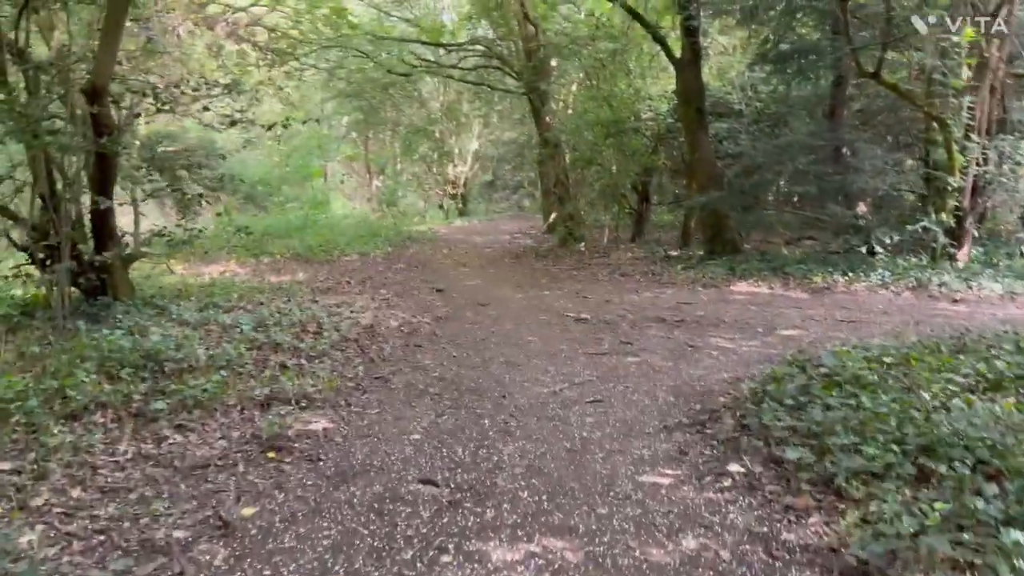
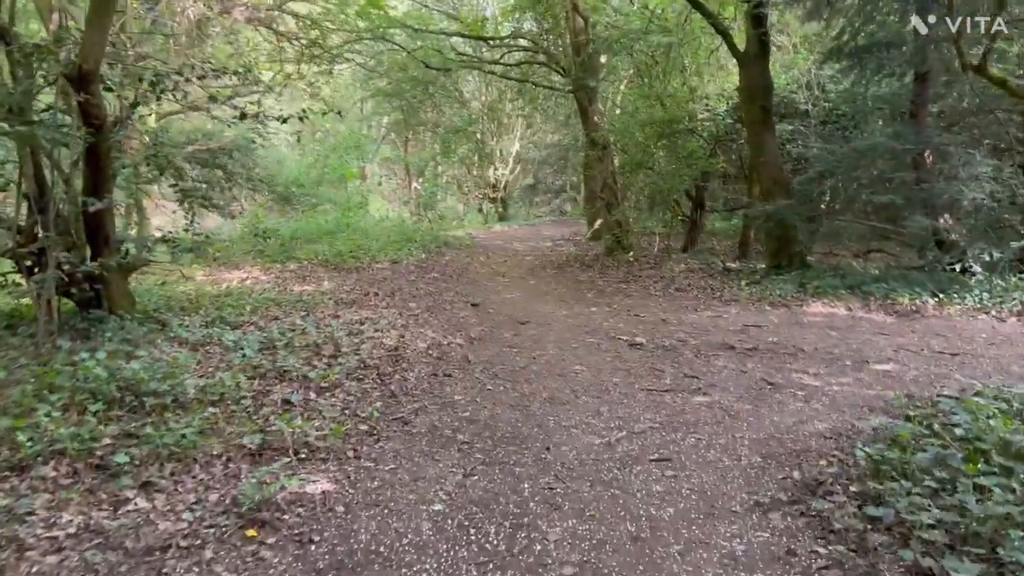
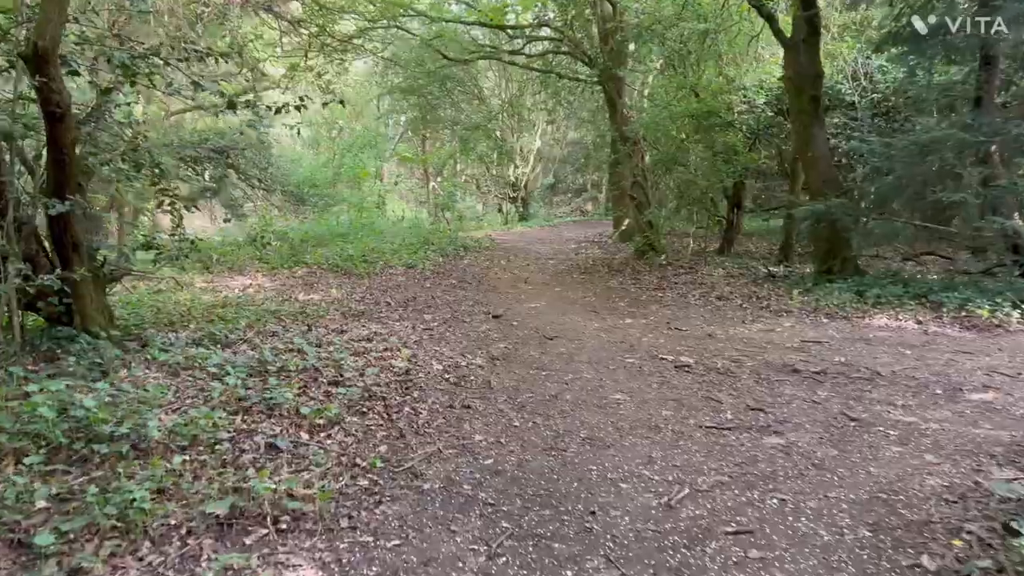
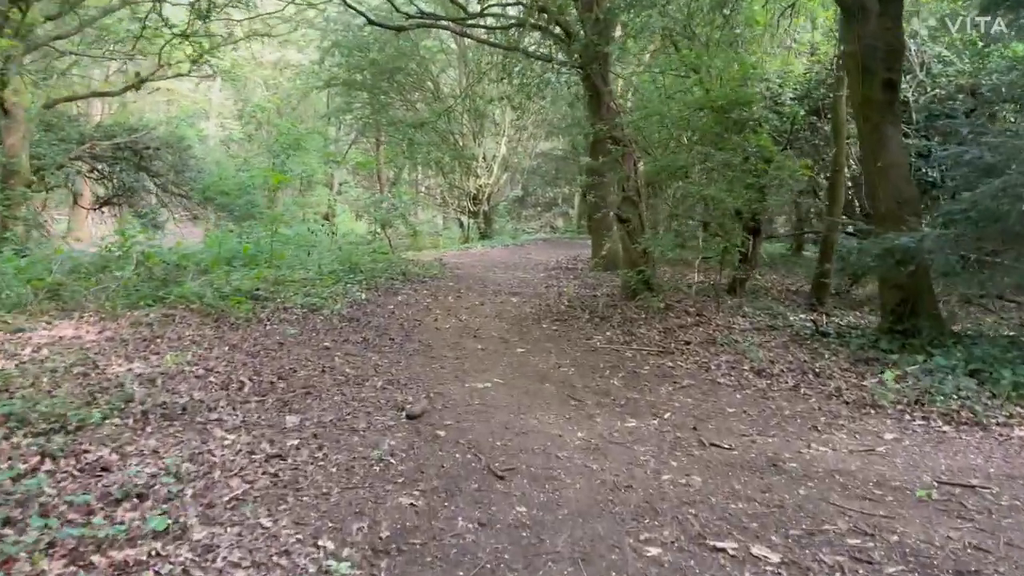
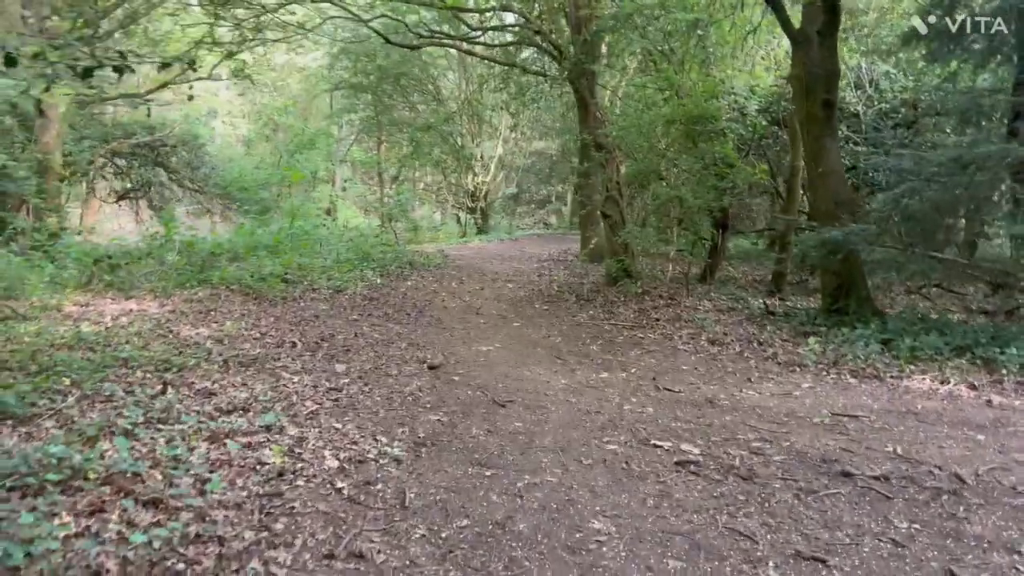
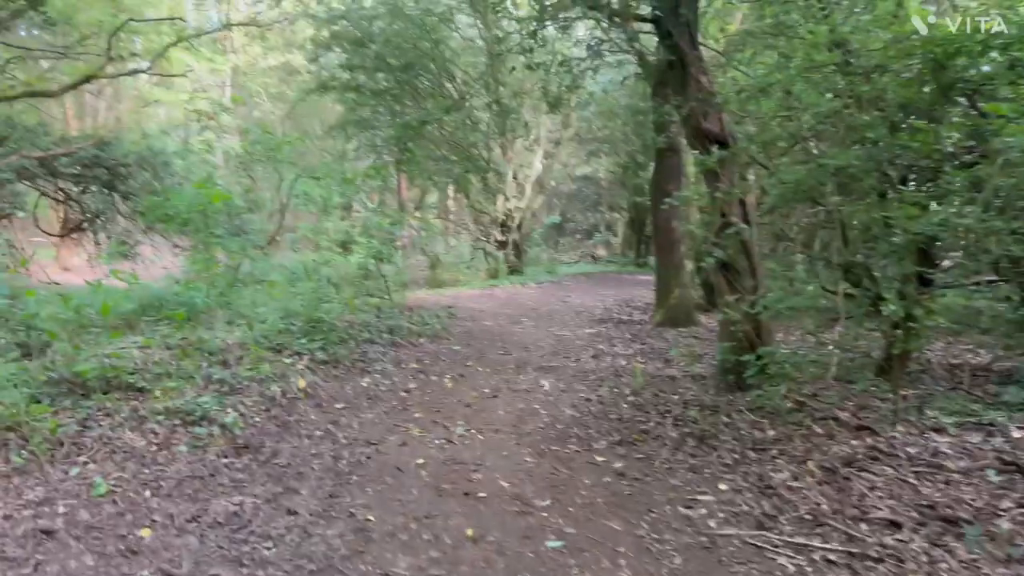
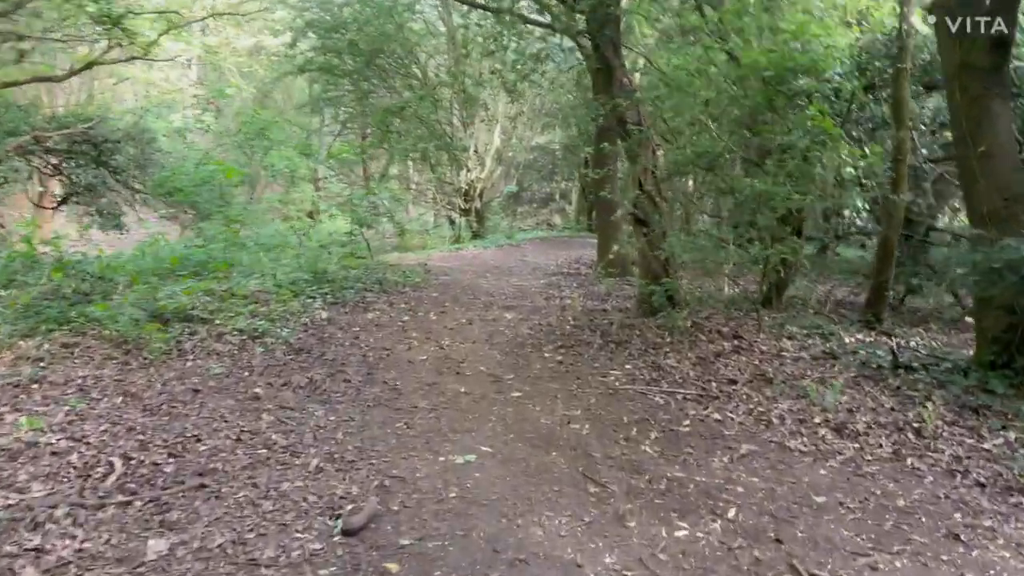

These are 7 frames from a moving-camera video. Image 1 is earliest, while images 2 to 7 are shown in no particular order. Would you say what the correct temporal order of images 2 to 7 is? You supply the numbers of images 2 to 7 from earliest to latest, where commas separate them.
2, 3, 5, 4, 7, 6
